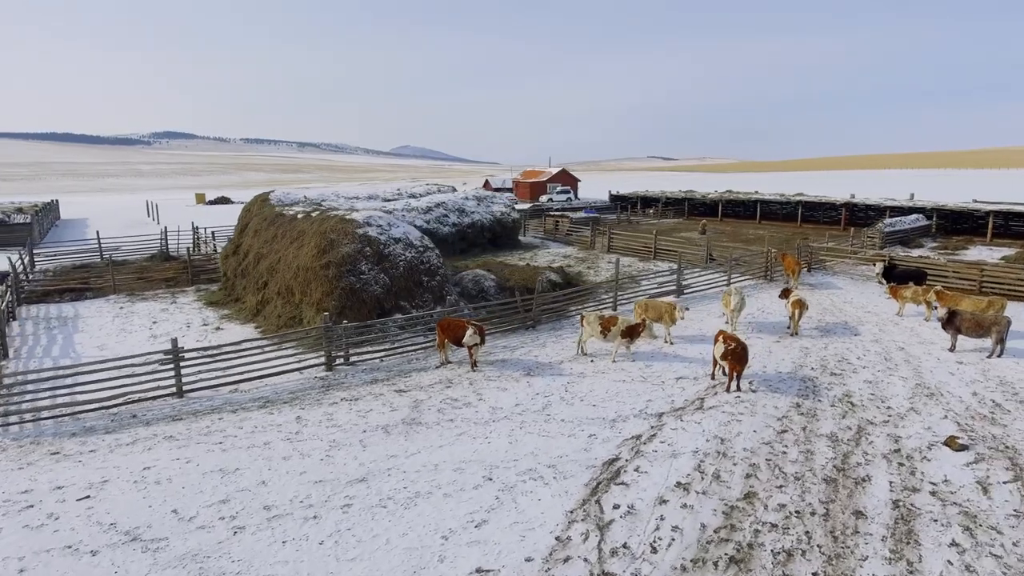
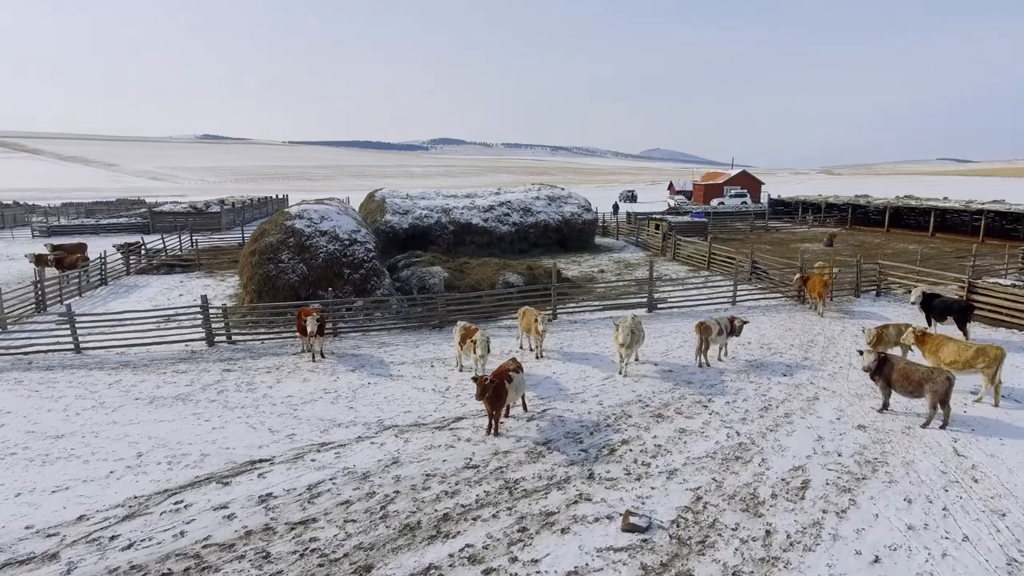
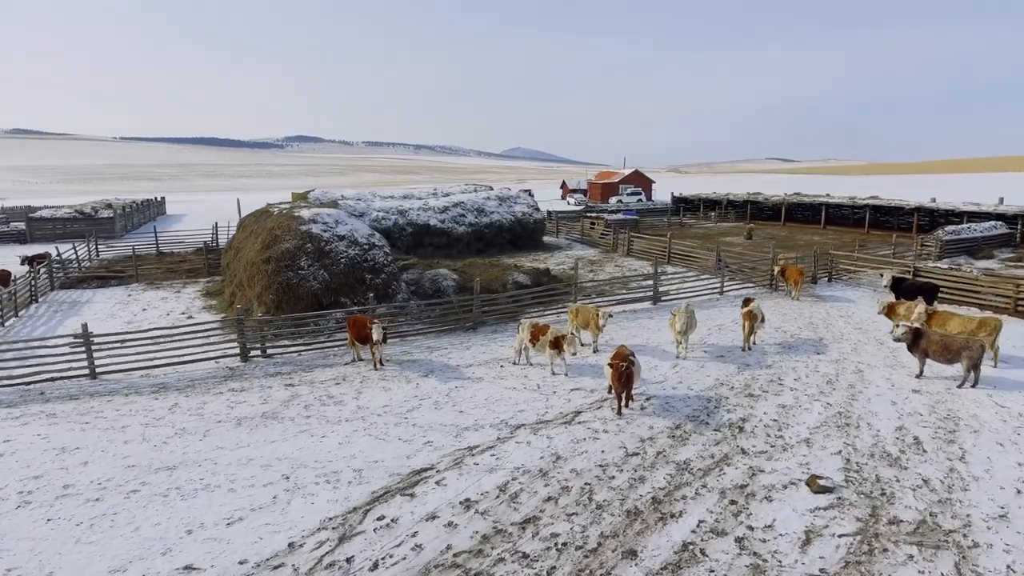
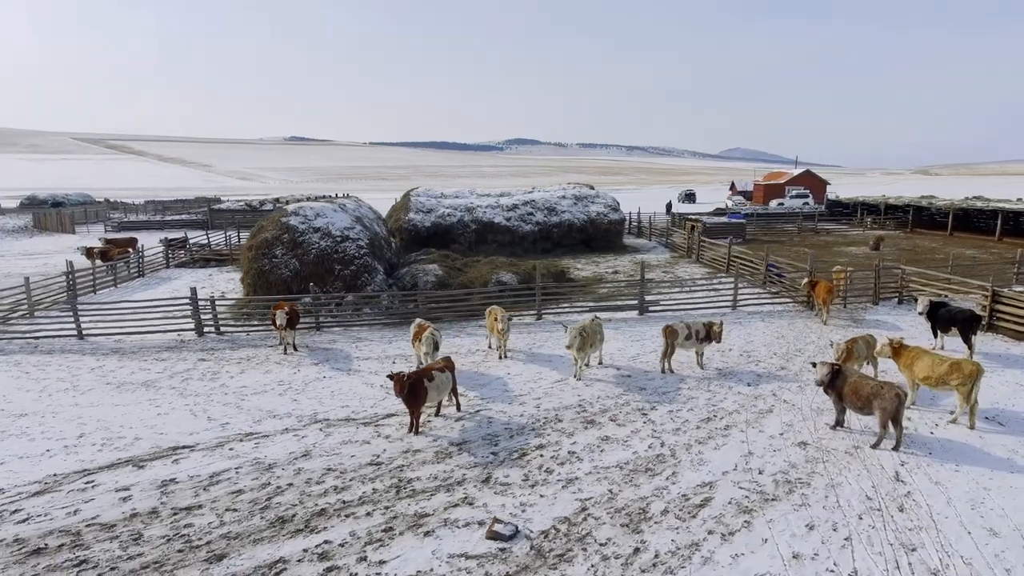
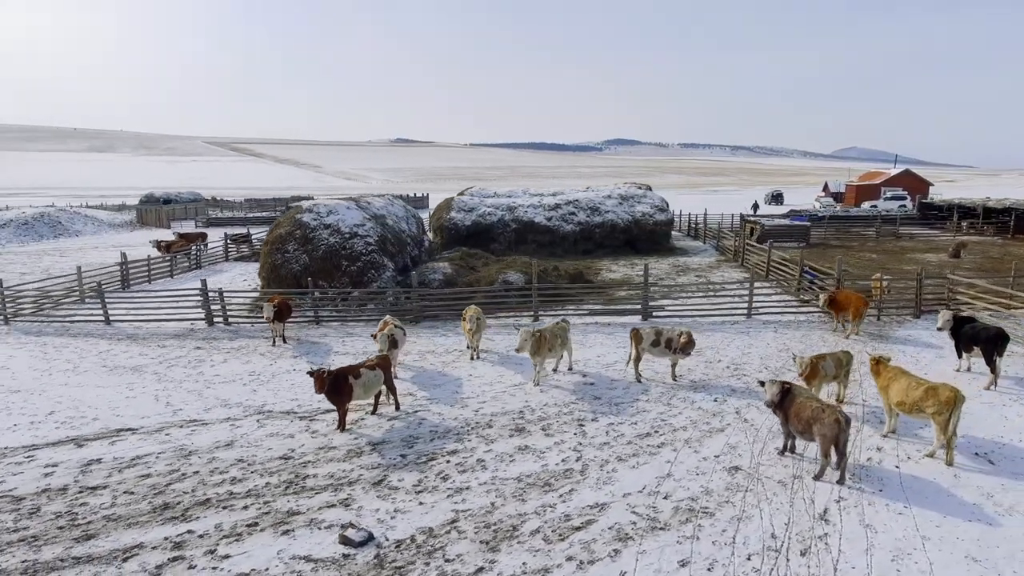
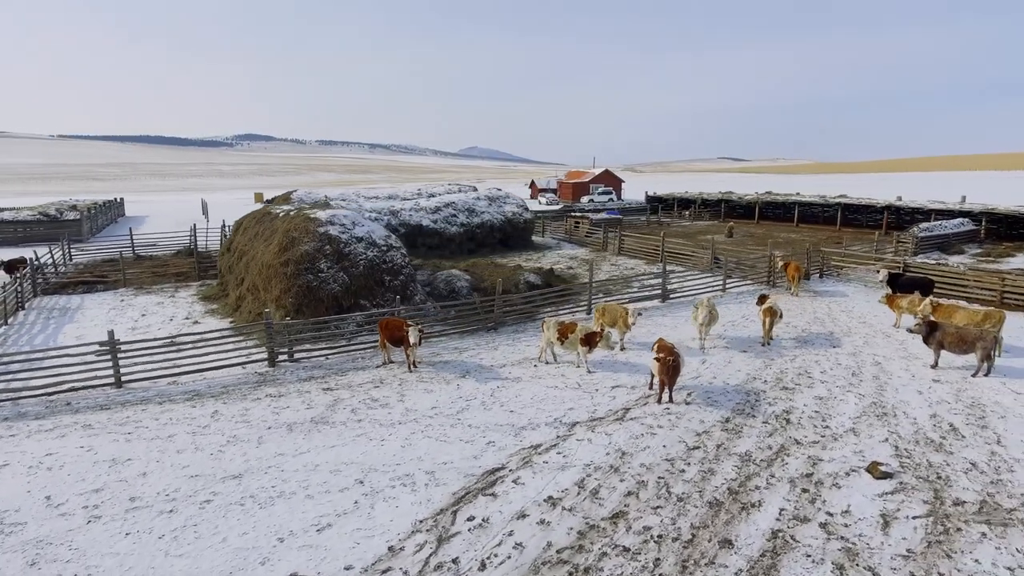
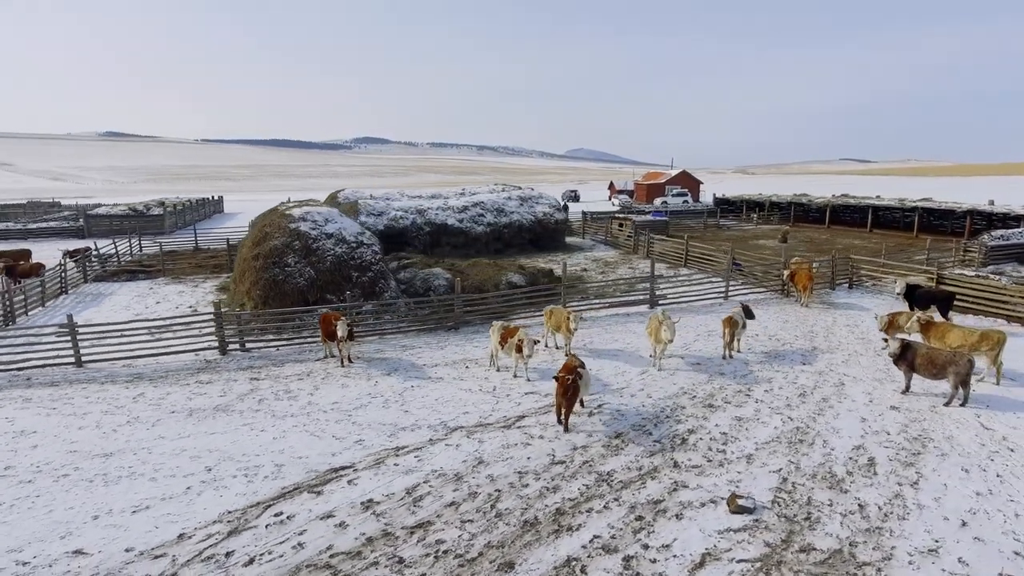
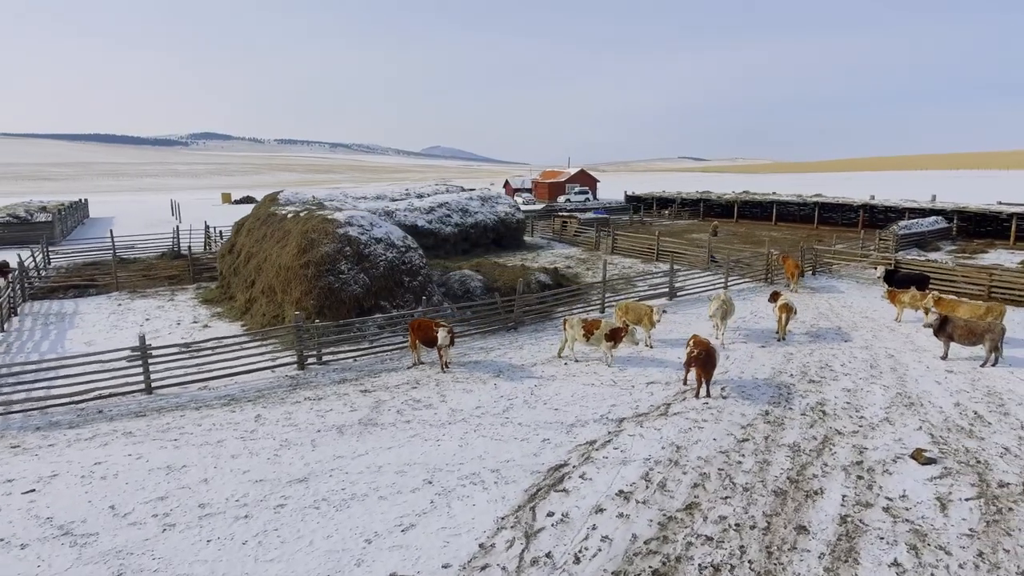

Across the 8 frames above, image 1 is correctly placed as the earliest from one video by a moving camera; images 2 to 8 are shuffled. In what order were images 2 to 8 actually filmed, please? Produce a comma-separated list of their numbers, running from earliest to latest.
8, 6, 3, 7, 2, 4, 5
